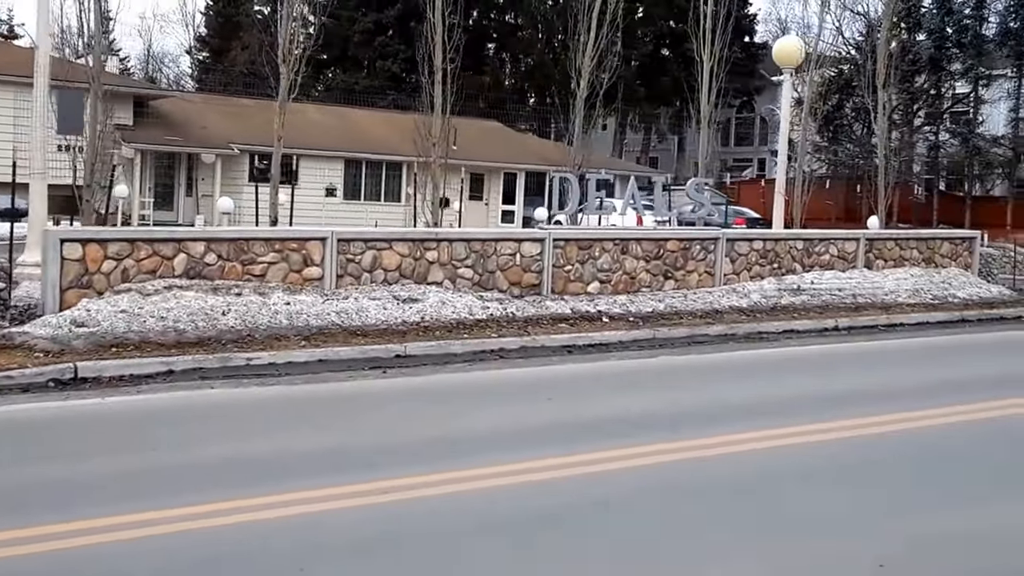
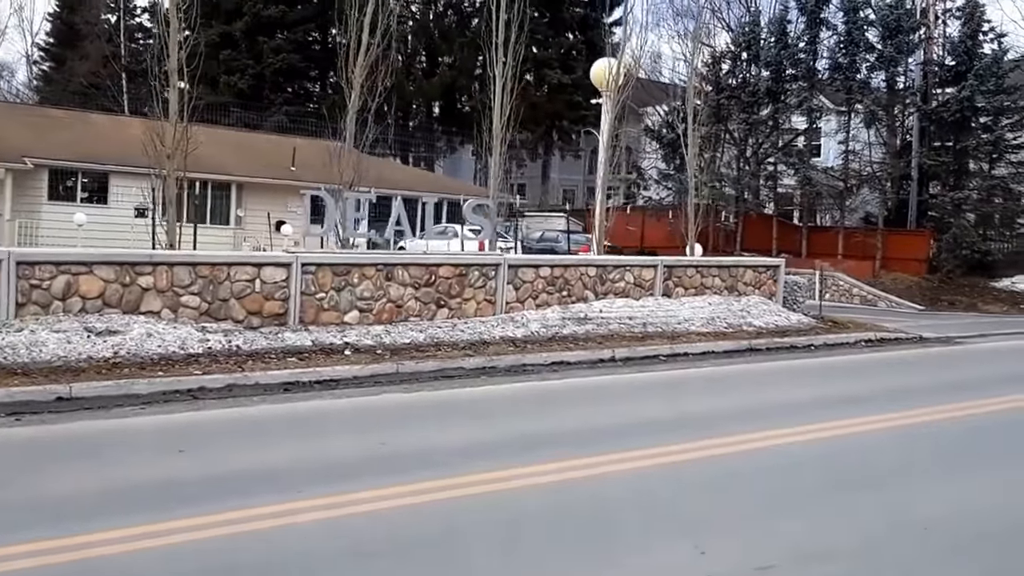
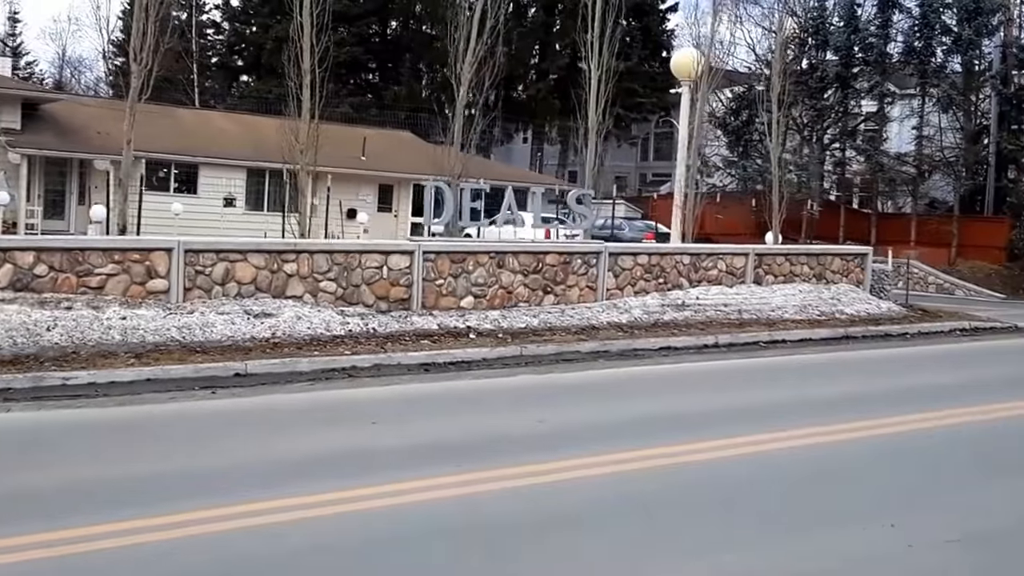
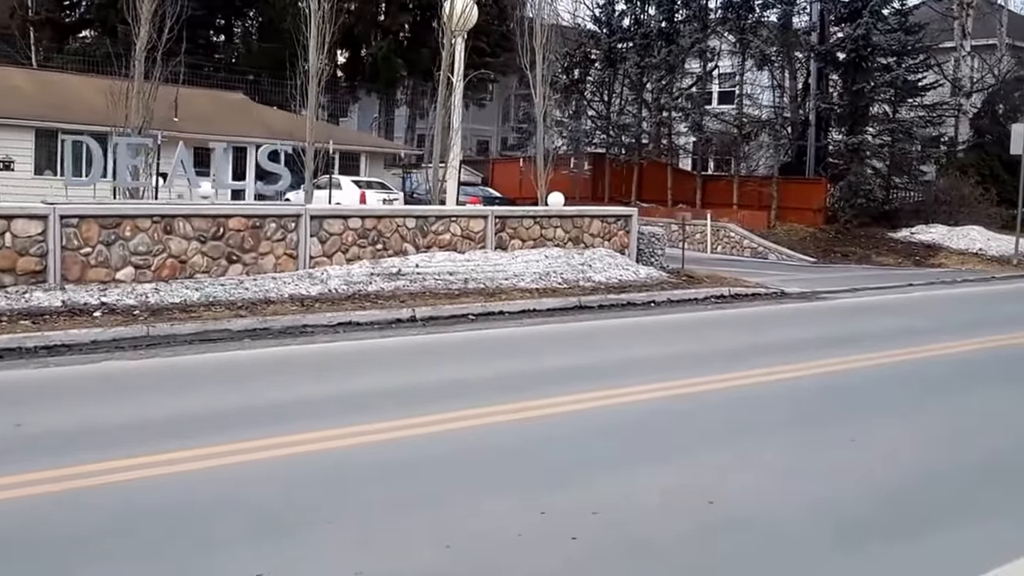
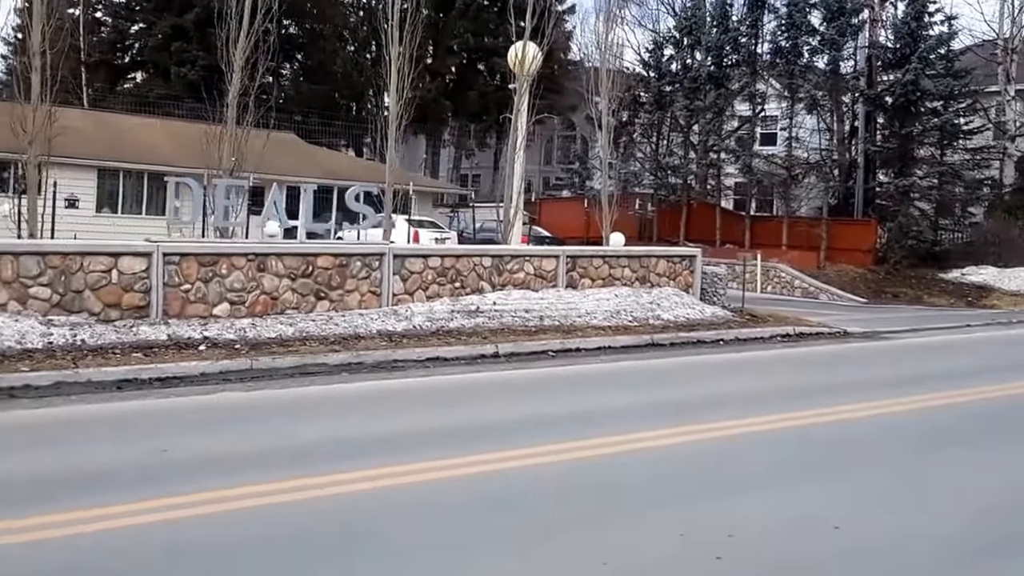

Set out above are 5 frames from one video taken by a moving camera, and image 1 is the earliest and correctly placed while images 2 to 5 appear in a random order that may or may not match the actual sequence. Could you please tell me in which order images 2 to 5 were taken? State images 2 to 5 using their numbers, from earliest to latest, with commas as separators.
3, 2, 5, 4
